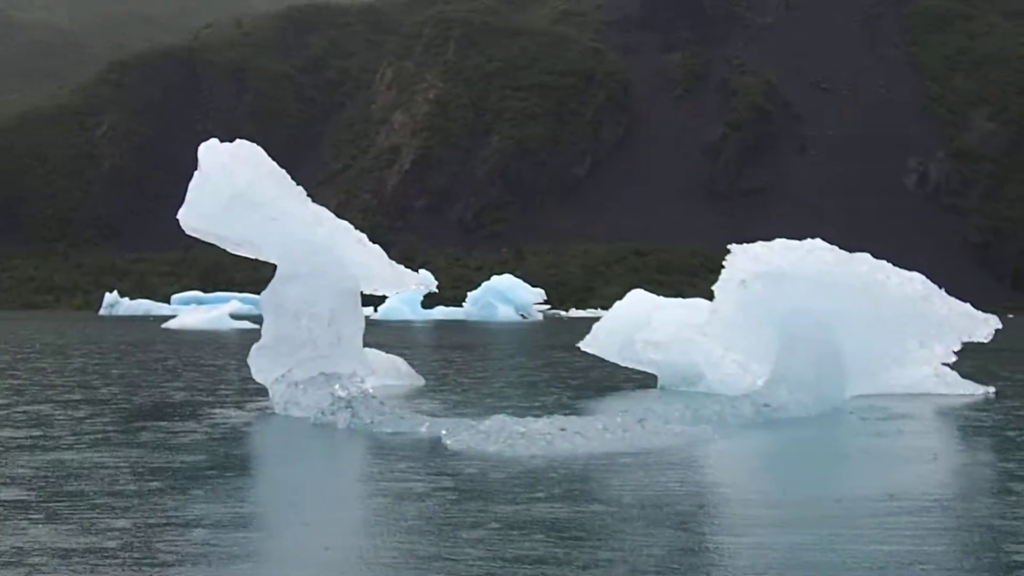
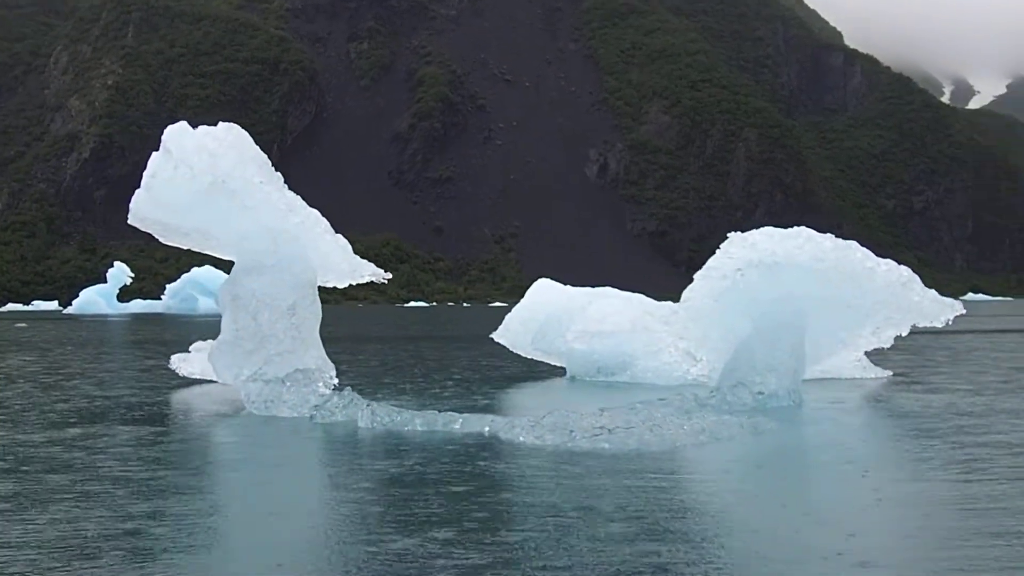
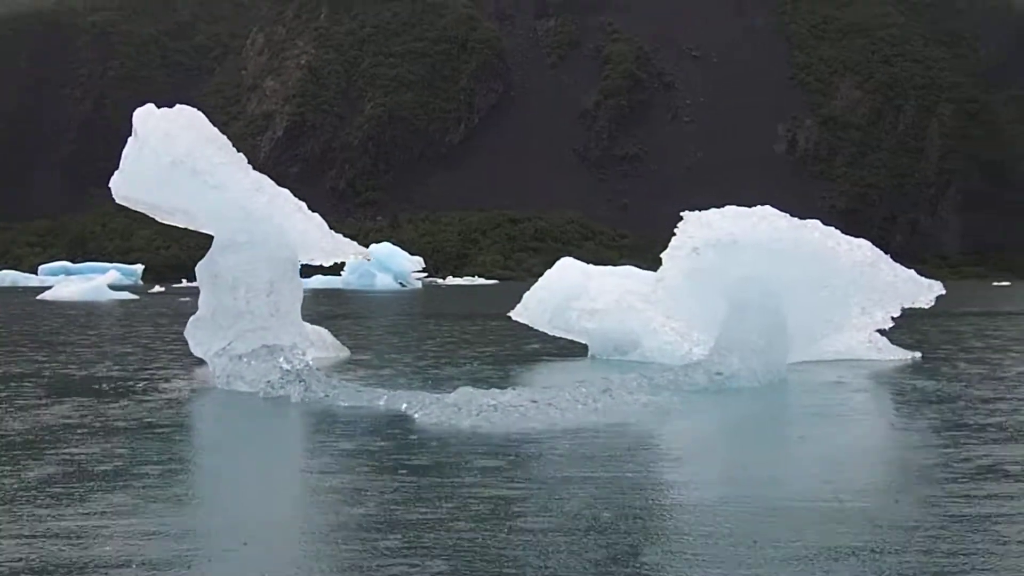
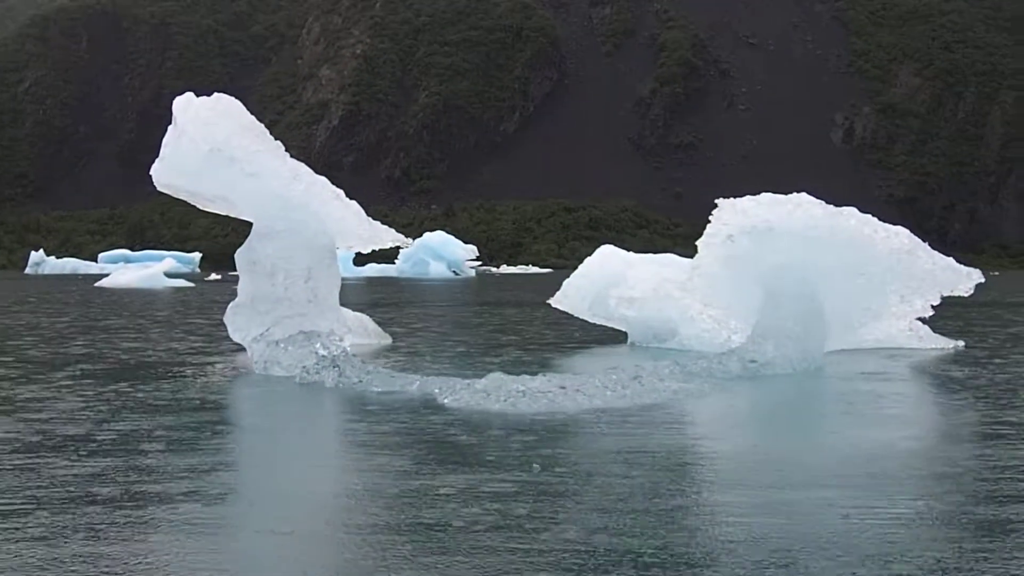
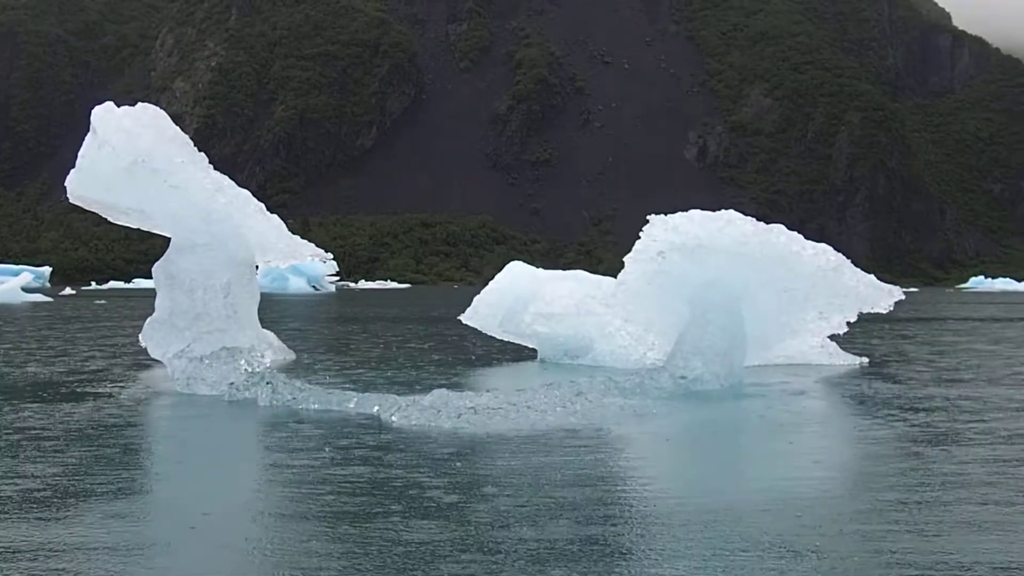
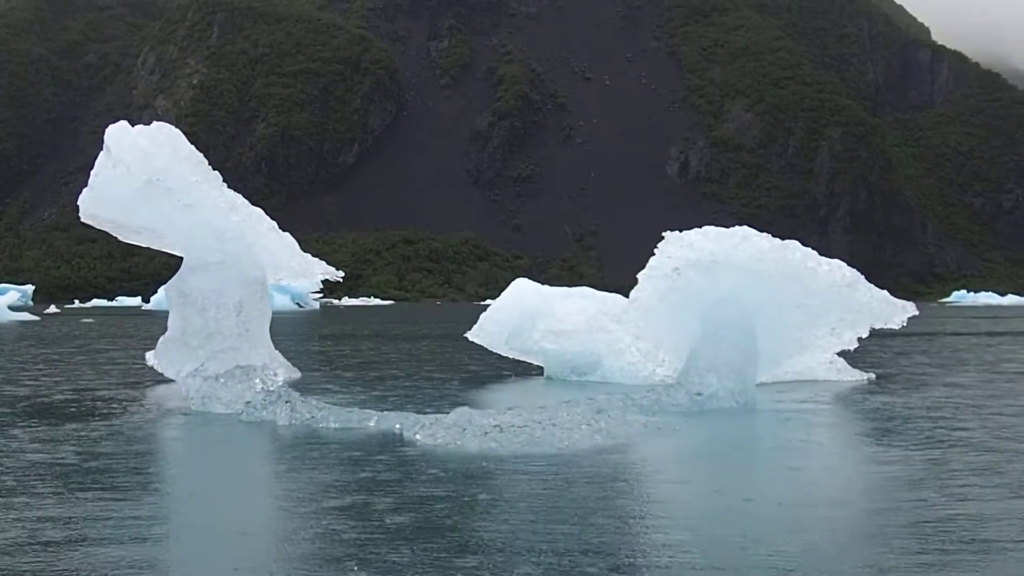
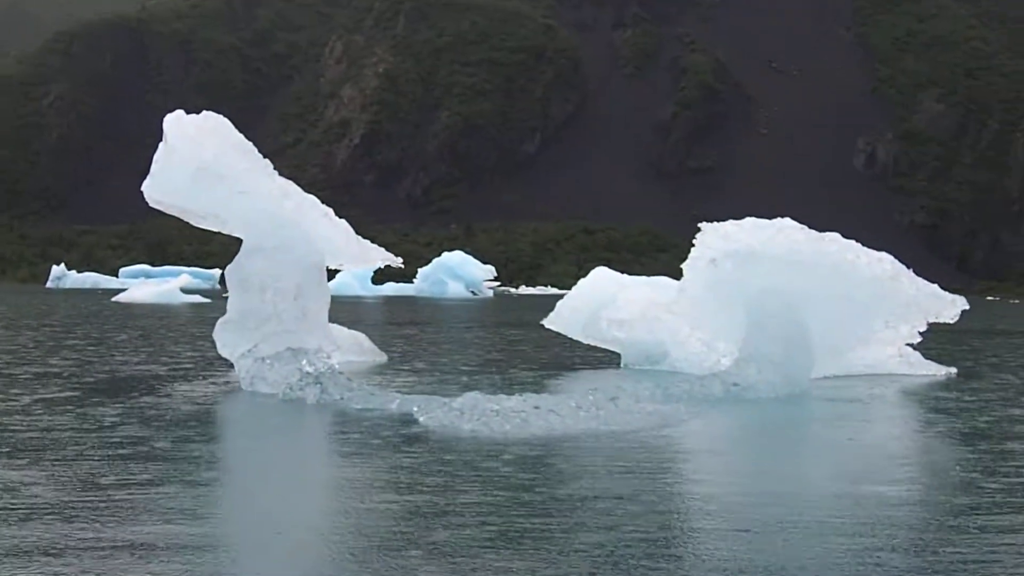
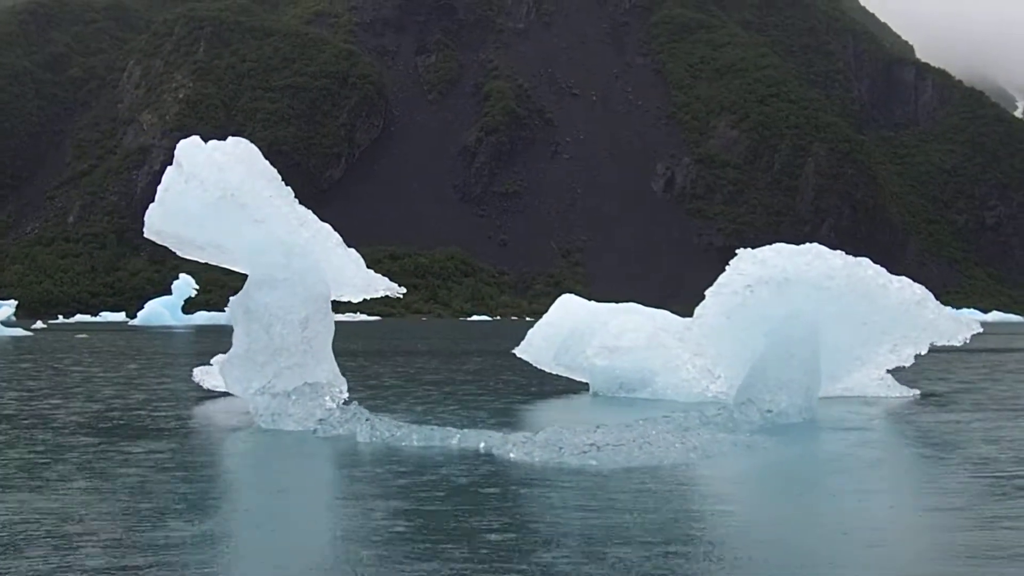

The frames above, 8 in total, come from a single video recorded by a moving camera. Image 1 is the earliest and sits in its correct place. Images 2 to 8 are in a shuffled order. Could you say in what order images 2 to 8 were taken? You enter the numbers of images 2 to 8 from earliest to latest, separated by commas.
7, 4, 3, 5, 6, 8, 2
